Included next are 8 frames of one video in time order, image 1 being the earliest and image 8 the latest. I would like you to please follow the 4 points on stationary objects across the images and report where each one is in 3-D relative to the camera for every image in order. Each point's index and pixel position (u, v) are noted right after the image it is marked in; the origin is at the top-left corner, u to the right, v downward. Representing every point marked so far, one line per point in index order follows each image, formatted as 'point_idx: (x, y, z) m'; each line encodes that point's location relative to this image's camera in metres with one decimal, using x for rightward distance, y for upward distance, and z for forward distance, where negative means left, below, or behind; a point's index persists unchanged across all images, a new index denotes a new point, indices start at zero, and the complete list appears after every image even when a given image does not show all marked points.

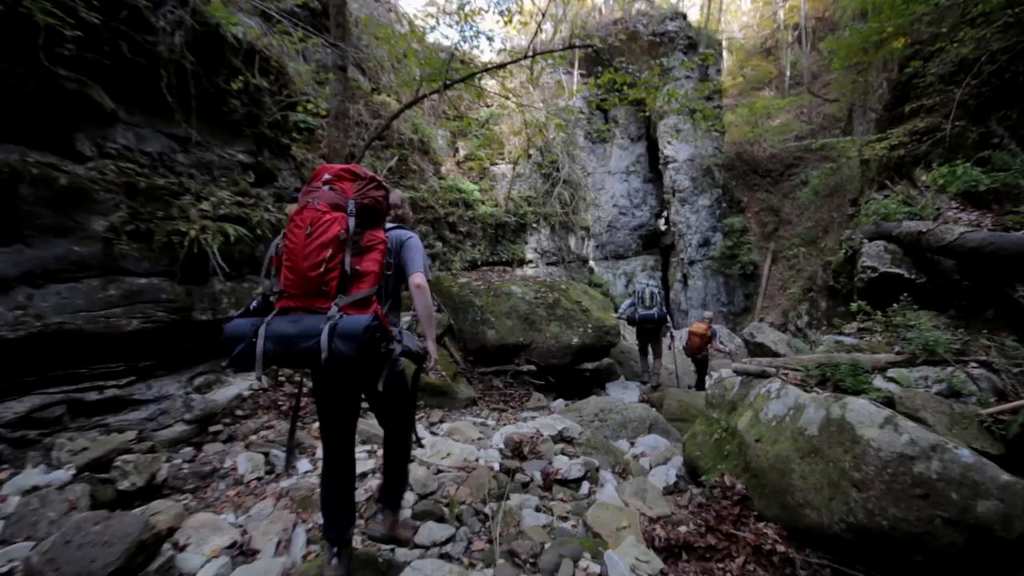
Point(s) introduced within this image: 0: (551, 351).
0: (+0.6, -1.1, +8.2) m
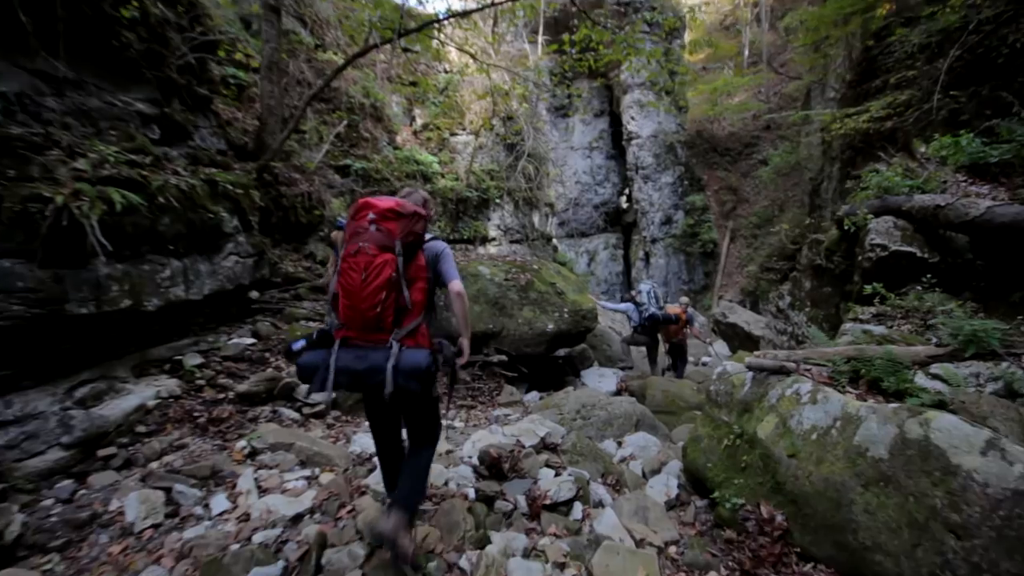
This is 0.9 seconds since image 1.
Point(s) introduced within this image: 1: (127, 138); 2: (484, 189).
0: (+0.2, -0.8, +7.3) m
1: (-4.4, +1.7, +5.3) m
2: (-1.0, +3.1, +14.7) m
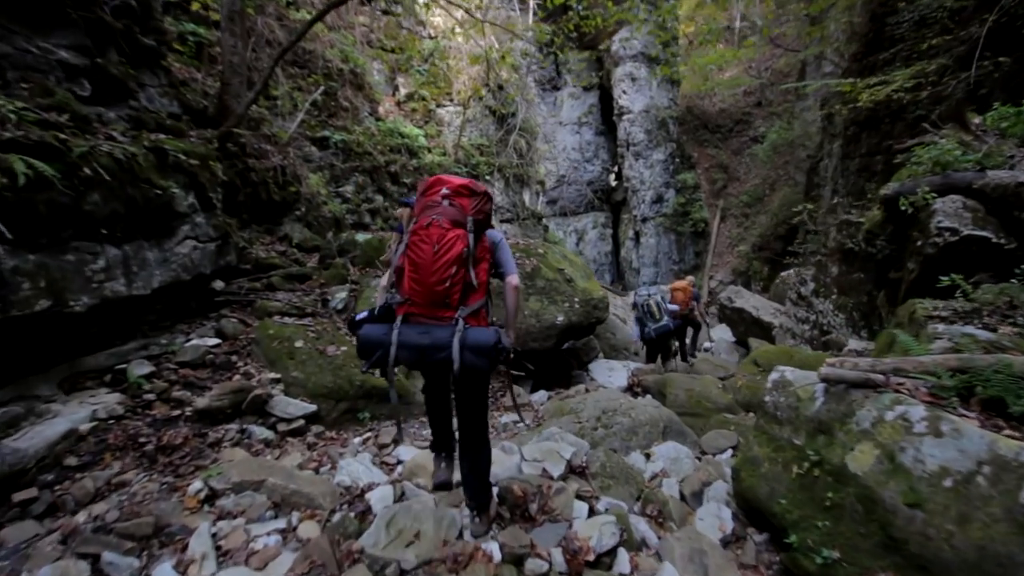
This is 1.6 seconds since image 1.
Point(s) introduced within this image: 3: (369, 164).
0: (+0.2, -0.6, +6.5) m
1: (-4.2, +1.8, +4.2) m
2: (-1.2, +3.6, +13.7) m
3: (-3.4, +2.9, +11.2) m
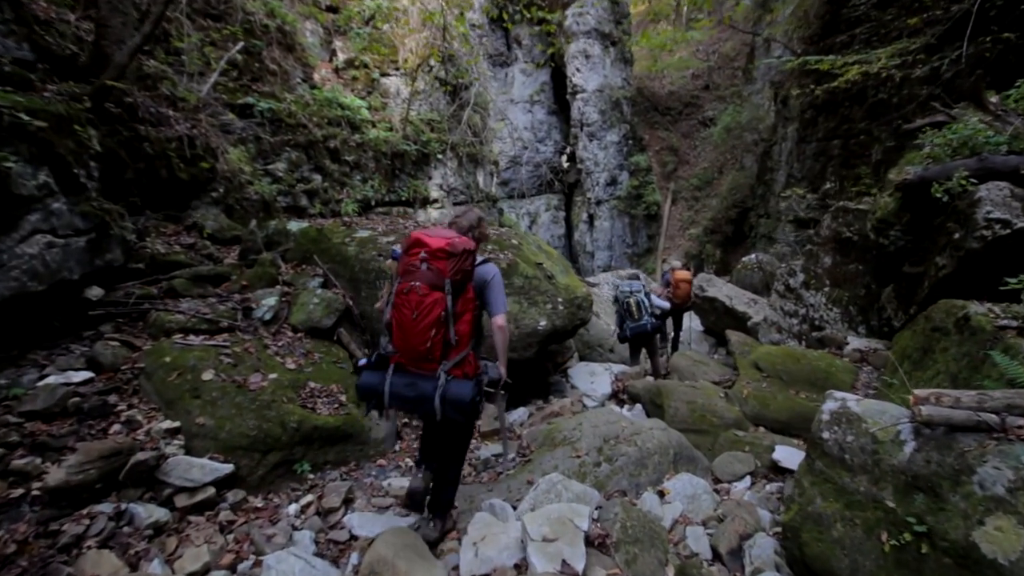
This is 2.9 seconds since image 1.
0: (-0.1, -0.6, +5.4) m
1: (-4.3, +1.6, +2.6) m
2: (-2.3, +3.8, +12.2) m
3: (-4.3, +3.0, +9.6) m
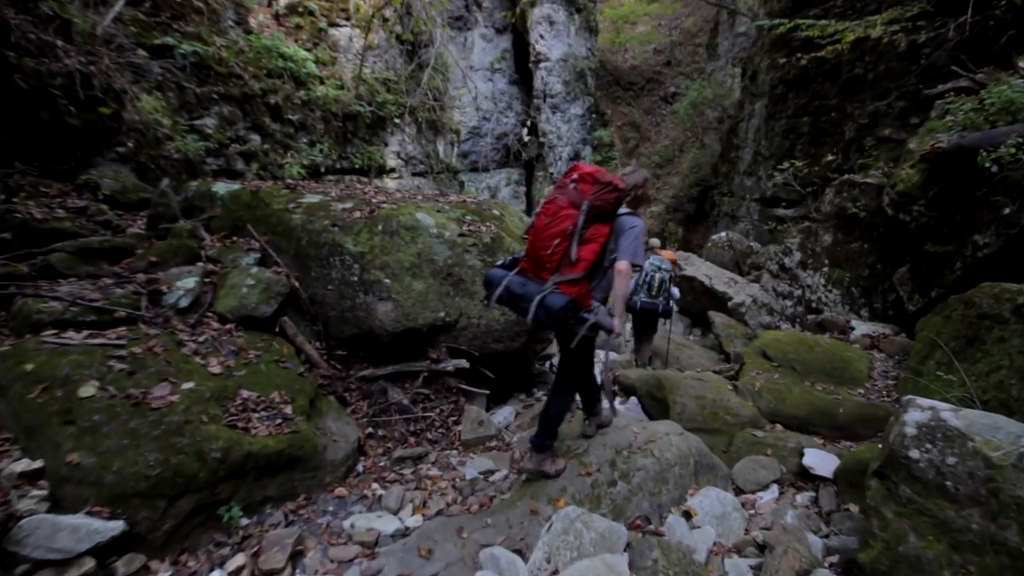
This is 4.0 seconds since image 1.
0: (-0.2, -0.4, +4.6) m
1: (-4.1, +1.7, +1.2) m
2: (-3.1, +4.3, +10.9) m
3: (-4.8, +3.4, +8.1) m
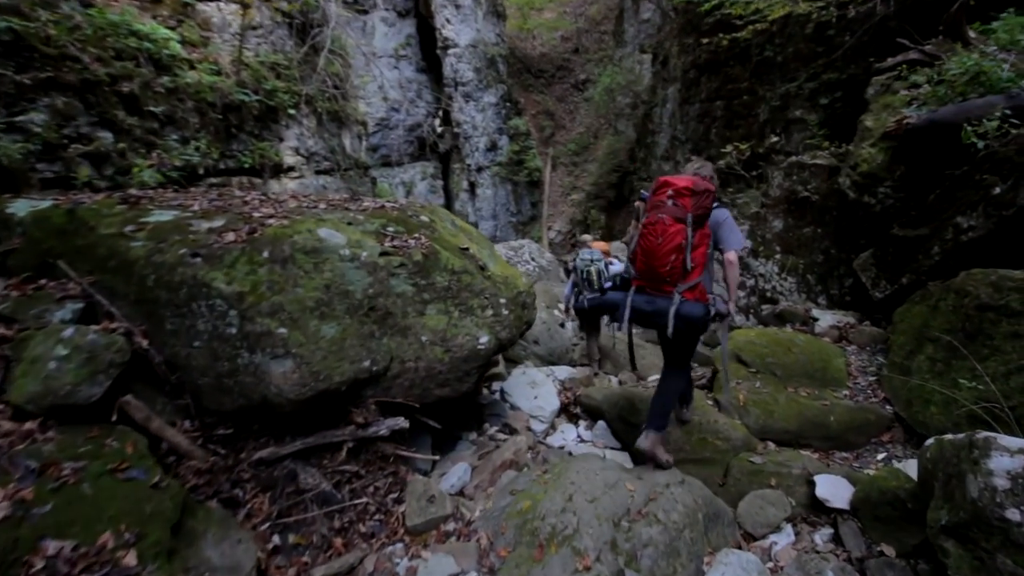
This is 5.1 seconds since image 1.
0: (-0.6, -0.7, +3.5) m
1: (-4.0, +1.1, -0.4) m
2: (-4.8, +3.9, +9.2) m
3: (-6.0, +2.8, +6.2) m
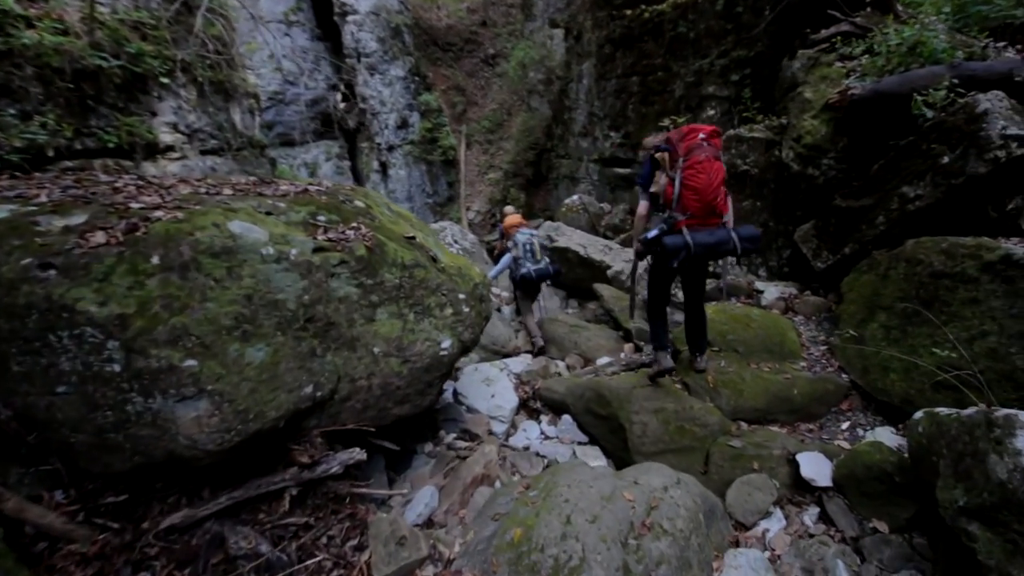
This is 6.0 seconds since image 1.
0: (-0.8, -0.7, +2.9) m
1: (-3.5, +0.7, -1.6) m
2: (-6.2, +3.9, +7.6) m
3: (-6.7, +2.6, +4.5) m
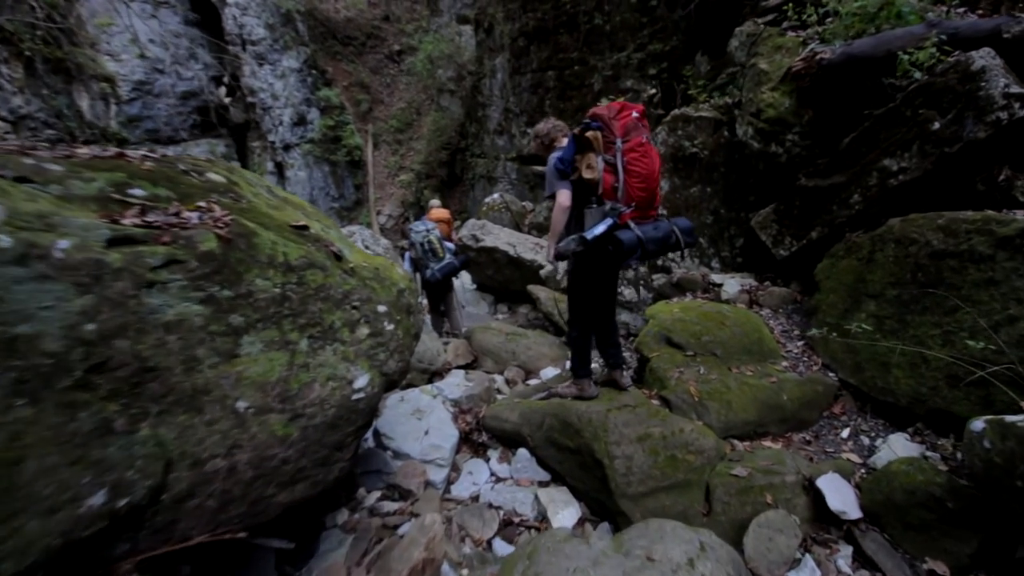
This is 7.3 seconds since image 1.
0: (-0.9, -0.7, +1.8) m
1: (-2.9, +0.6, -3.2) m
2: (-7.3, +3.5, +5.4) m
3: (-7.2, +2.3, +2.3) m
